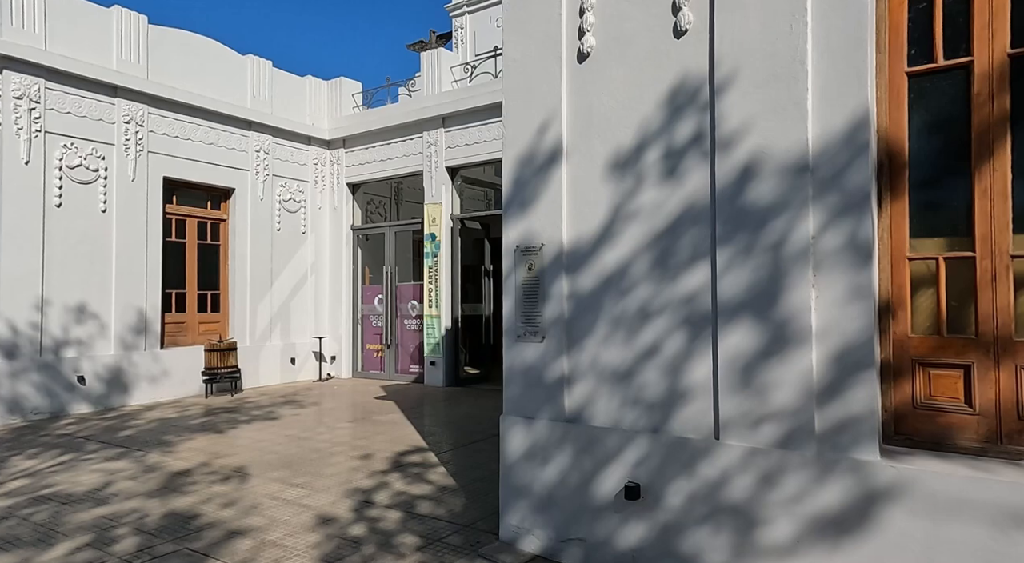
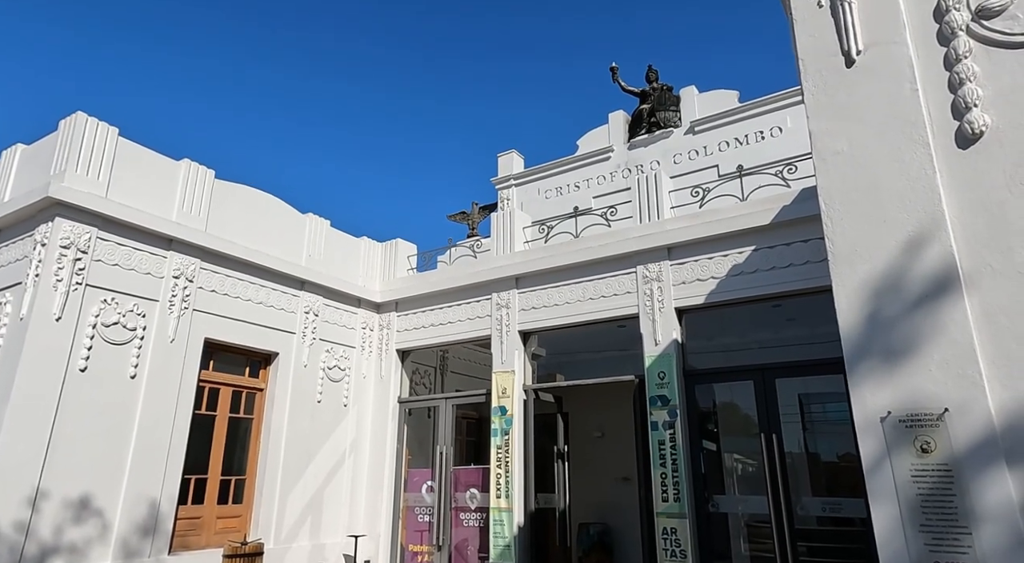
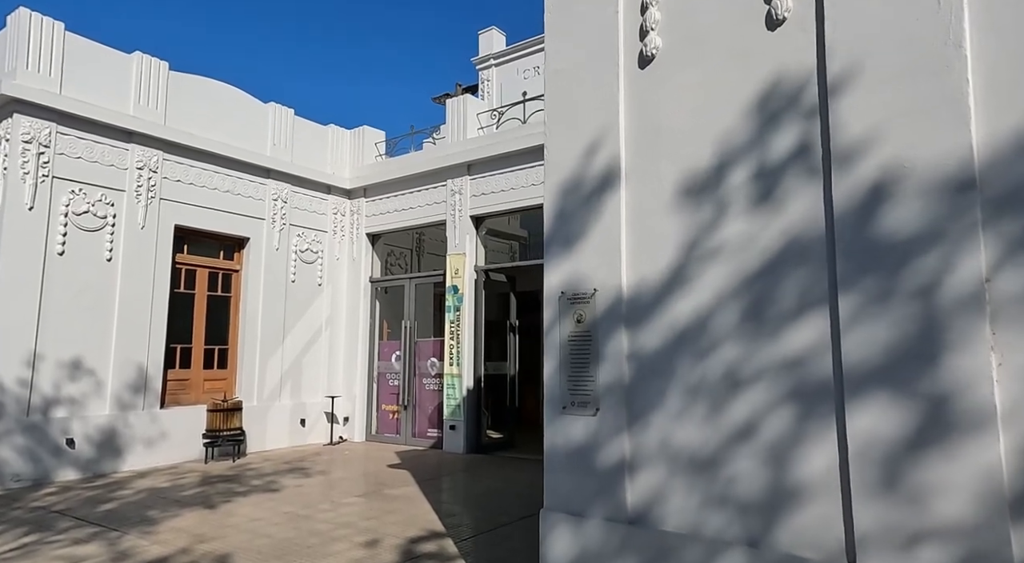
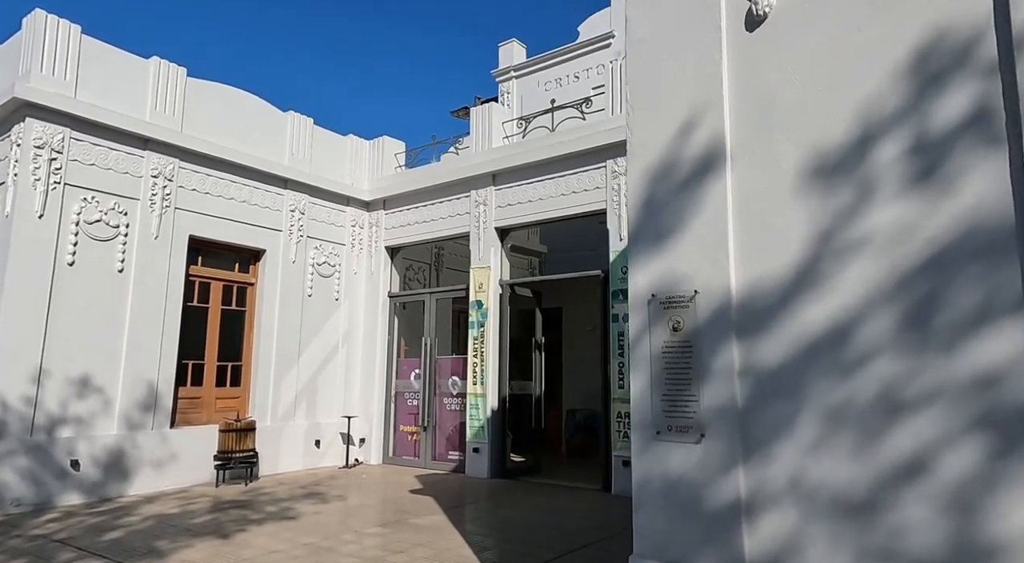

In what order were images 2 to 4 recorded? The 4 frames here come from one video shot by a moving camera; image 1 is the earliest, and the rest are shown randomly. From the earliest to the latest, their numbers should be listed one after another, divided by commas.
3, 4, 2
